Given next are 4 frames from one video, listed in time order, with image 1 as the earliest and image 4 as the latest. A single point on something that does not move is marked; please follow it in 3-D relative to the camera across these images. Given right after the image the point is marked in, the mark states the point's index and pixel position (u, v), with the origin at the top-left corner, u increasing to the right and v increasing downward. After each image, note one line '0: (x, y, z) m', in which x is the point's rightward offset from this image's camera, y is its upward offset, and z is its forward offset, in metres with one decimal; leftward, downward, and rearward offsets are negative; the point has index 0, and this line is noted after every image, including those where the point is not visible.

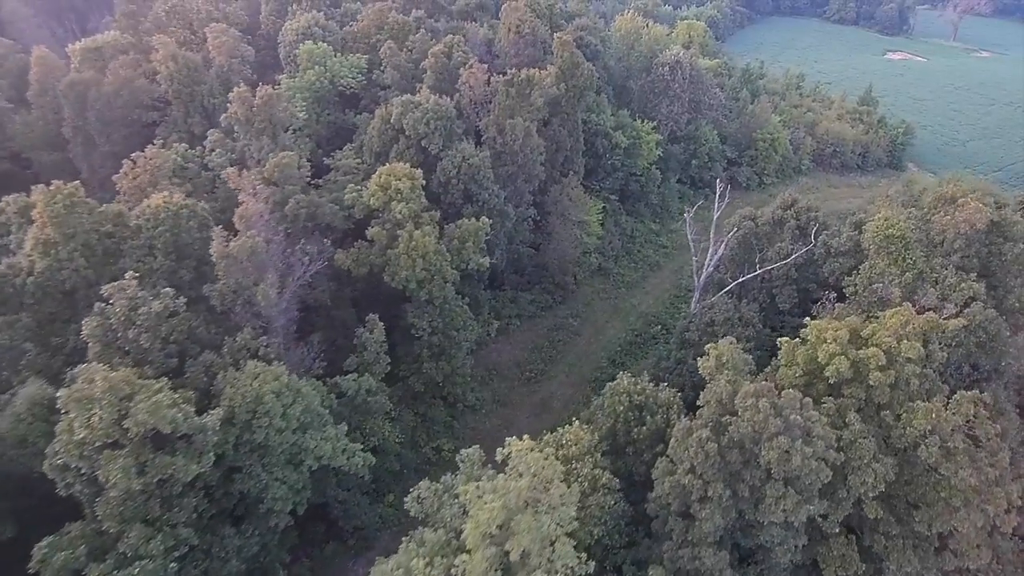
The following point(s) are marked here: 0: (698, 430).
0: (+9.8, -7.5, +18.1) m
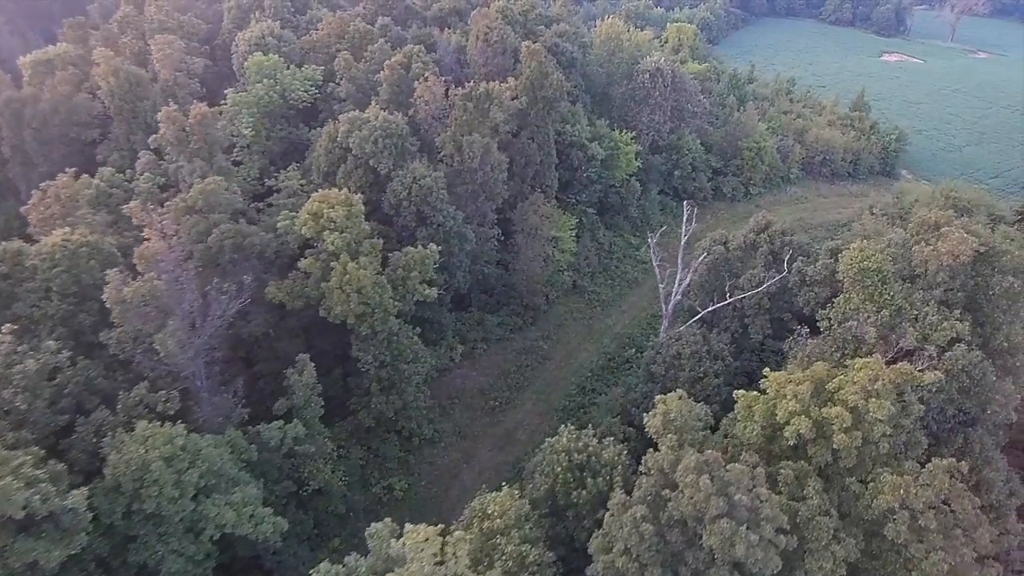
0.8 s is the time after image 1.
0: (+5.8, -10.1, +16.0) m
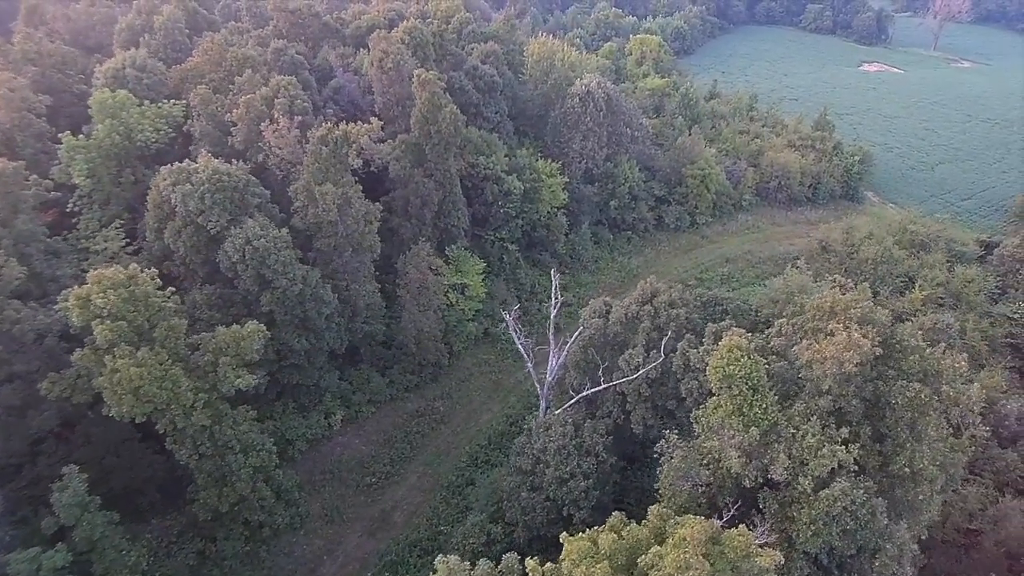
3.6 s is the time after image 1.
0: (-6.0, -16.0, +11.9) m
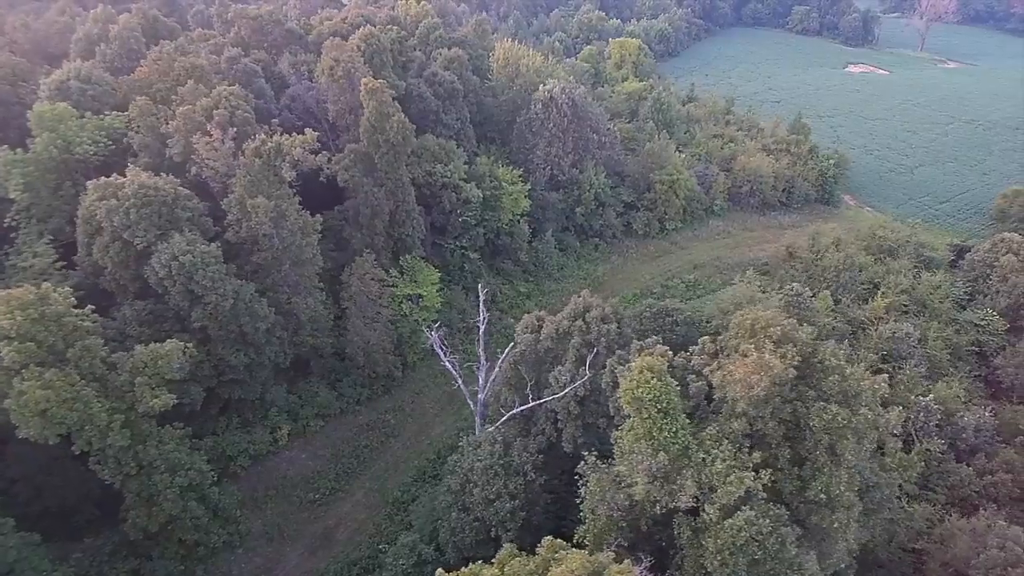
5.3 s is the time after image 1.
0: (-11.2, -17.2, +11.3) m
